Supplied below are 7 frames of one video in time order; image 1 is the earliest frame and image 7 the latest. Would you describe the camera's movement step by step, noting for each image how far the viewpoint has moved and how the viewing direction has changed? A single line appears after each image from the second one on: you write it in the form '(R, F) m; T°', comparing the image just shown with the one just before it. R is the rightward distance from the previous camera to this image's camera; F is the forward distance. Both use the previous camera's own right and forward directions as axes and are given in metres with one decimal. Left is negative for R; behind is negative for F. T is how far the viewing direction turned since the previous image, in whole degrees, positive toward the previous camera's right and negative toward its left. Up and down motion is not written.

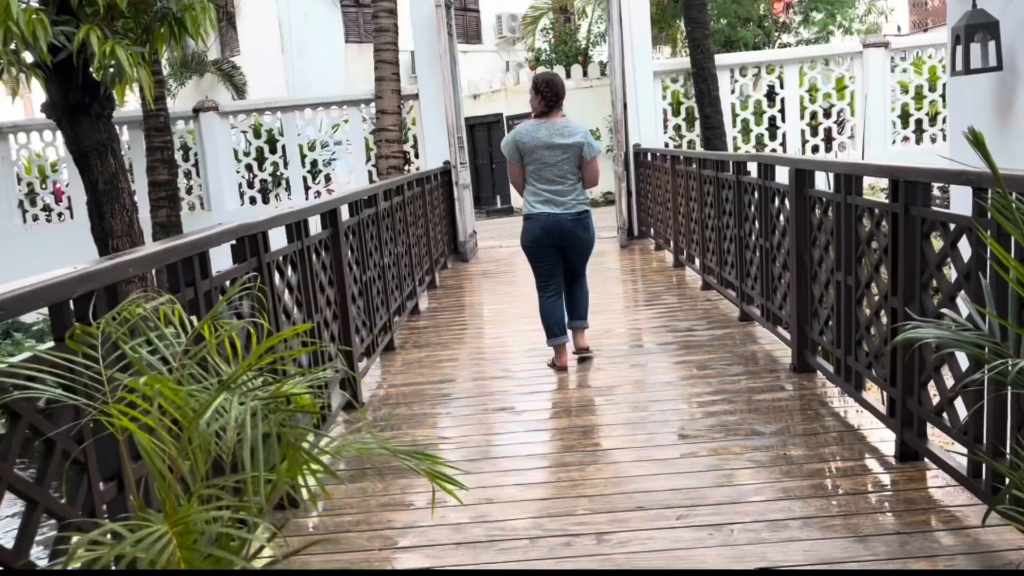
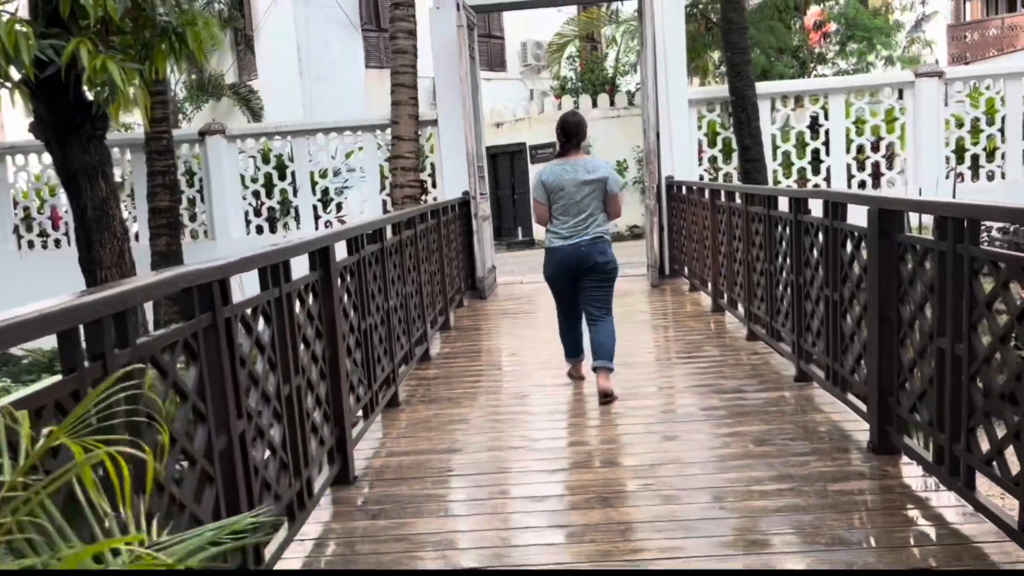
(0.0, +0.7) m; -1°
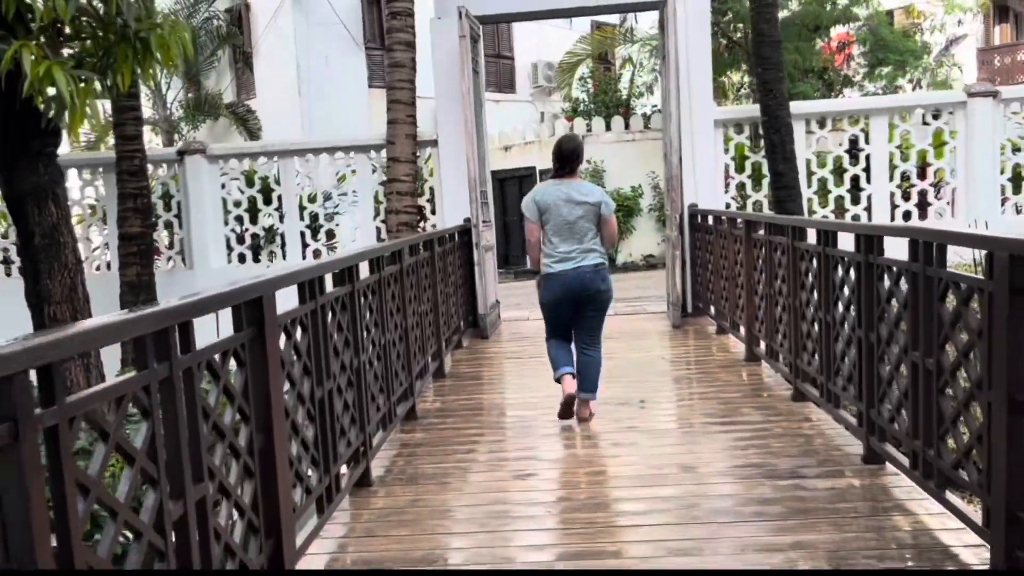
(0.0, +0.9) m; -1°
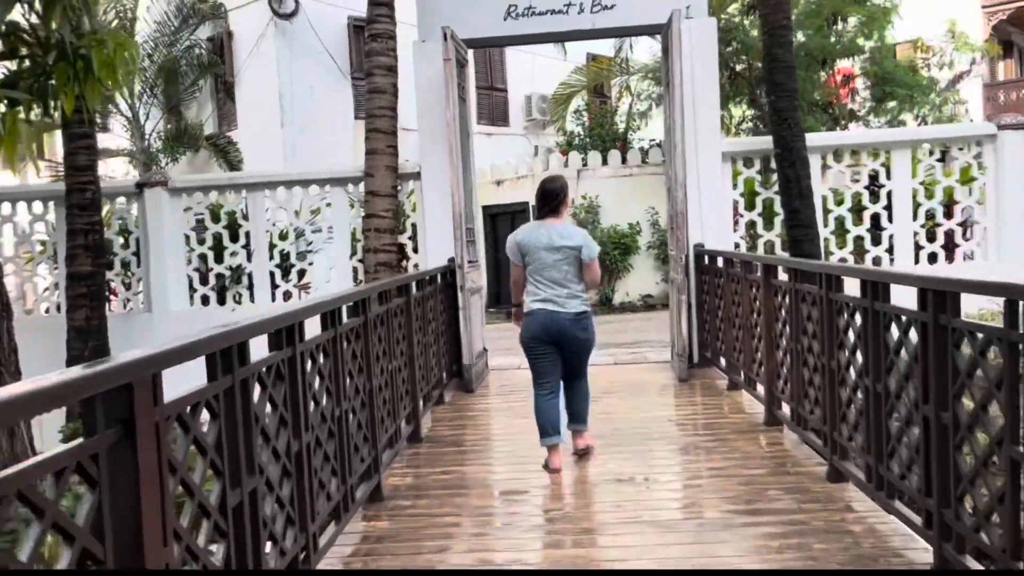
(+0.1, +0.7) m; 0°
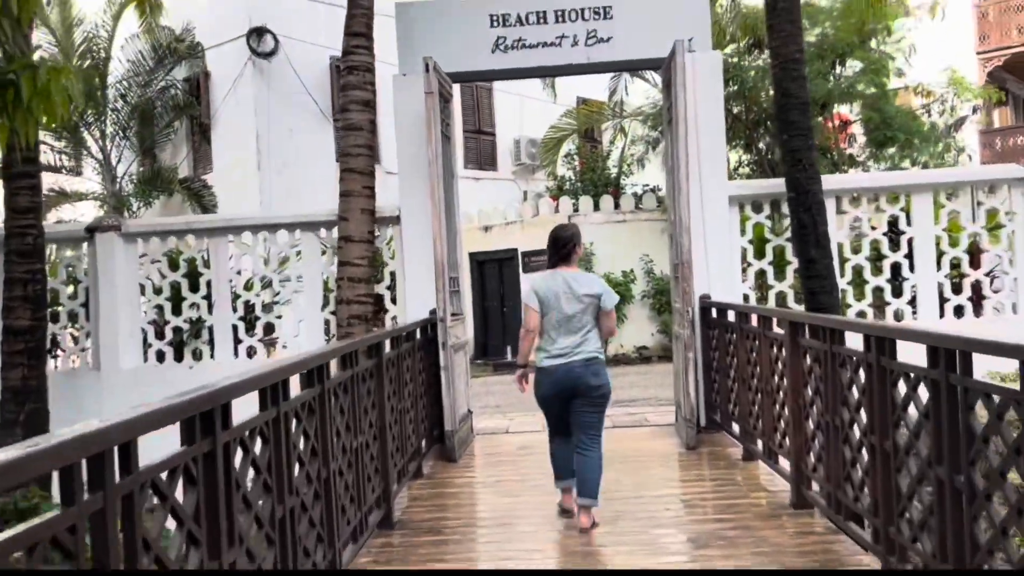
(0.0, +0.7) m; +1°
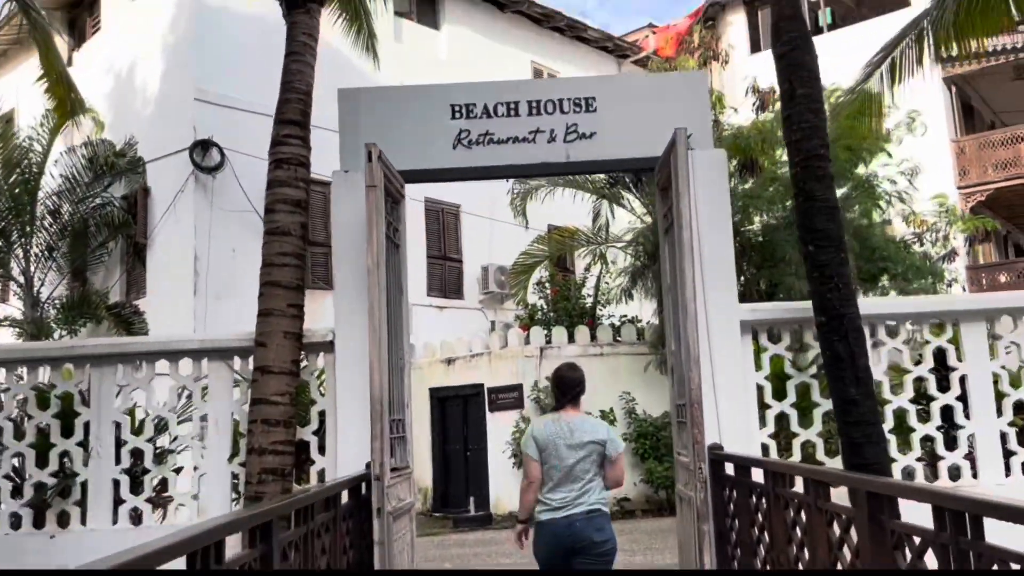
(0.0, +1.4) m; +2°
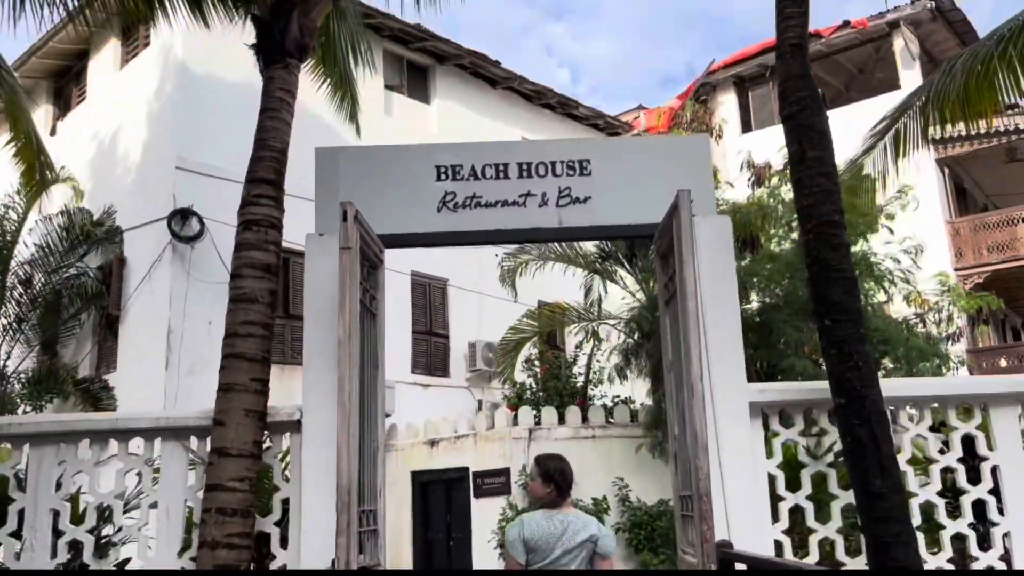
(0.0, +0.5) m; +1°
